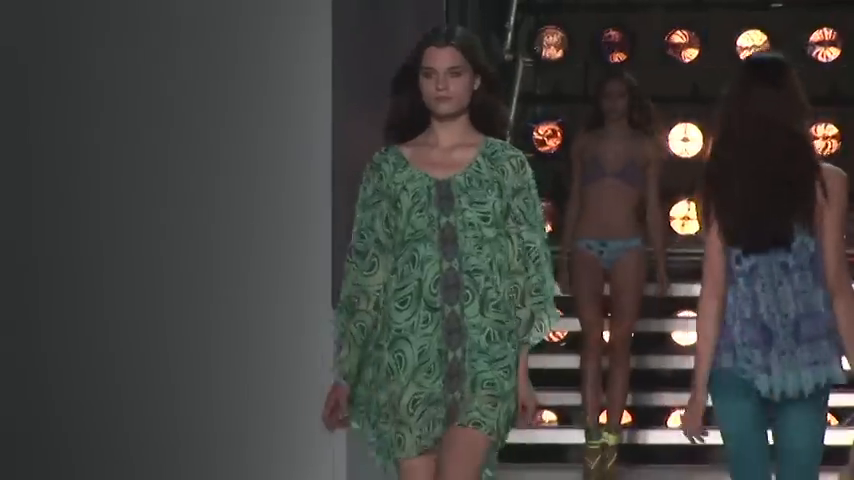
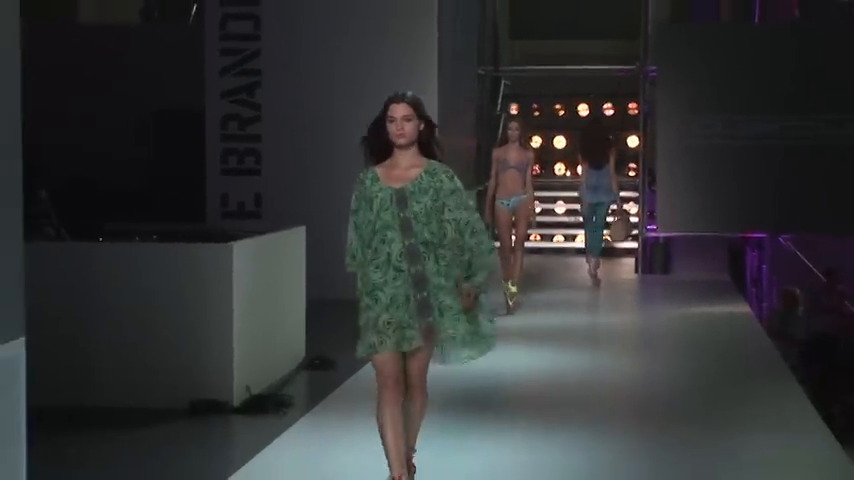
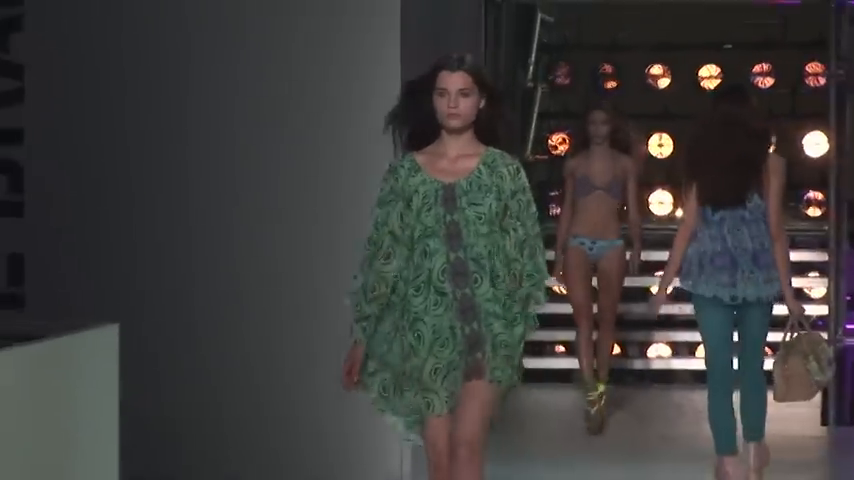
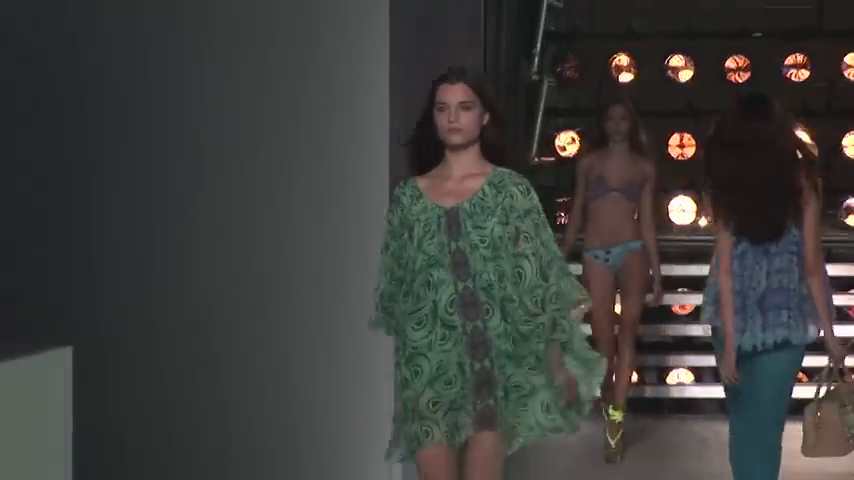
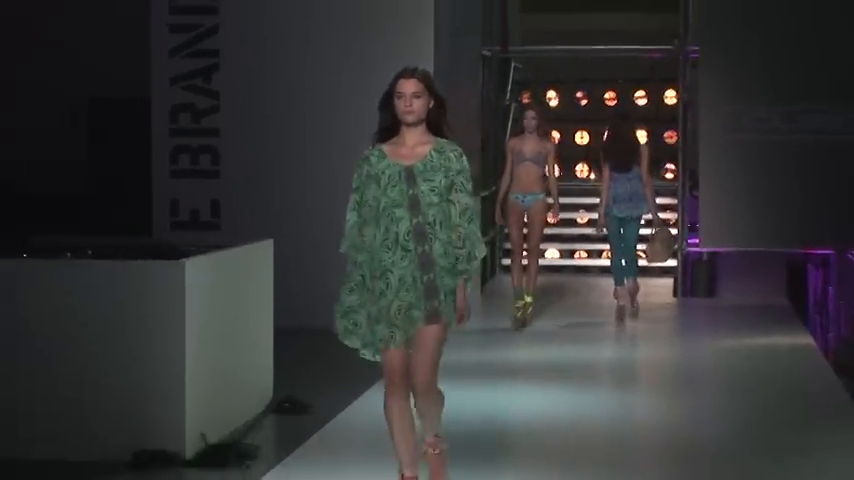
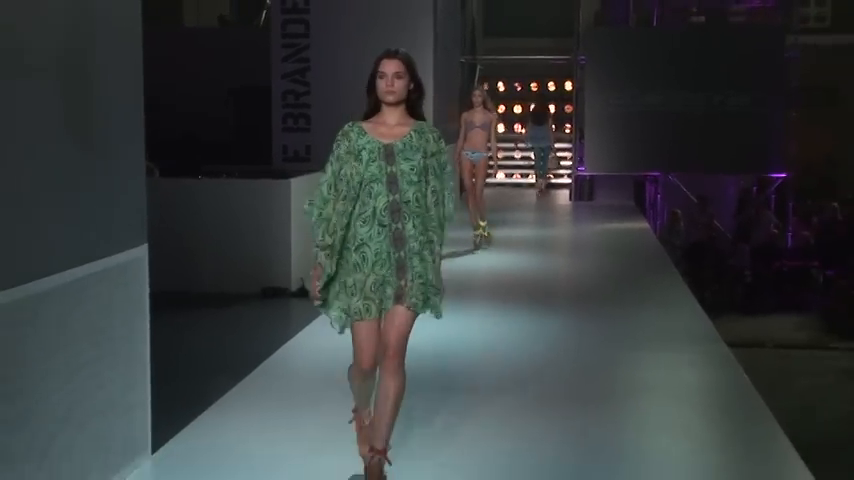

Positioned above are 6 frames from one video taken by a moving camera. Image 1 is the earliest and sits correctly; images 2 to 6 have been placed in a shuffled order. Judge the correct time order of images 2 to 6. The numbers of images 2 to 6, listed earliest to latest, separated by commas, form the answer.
4, 3, 5, 2, 6
